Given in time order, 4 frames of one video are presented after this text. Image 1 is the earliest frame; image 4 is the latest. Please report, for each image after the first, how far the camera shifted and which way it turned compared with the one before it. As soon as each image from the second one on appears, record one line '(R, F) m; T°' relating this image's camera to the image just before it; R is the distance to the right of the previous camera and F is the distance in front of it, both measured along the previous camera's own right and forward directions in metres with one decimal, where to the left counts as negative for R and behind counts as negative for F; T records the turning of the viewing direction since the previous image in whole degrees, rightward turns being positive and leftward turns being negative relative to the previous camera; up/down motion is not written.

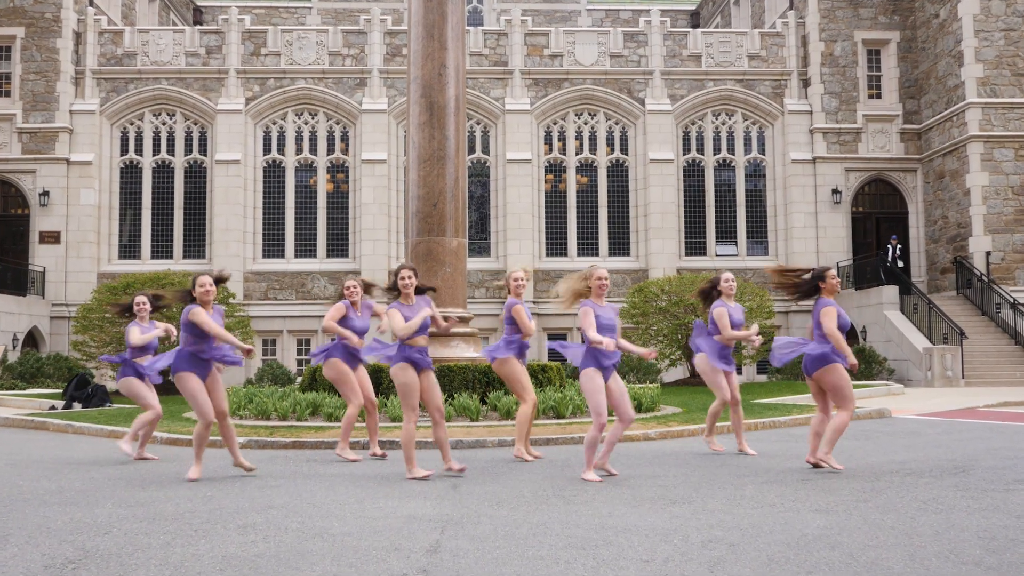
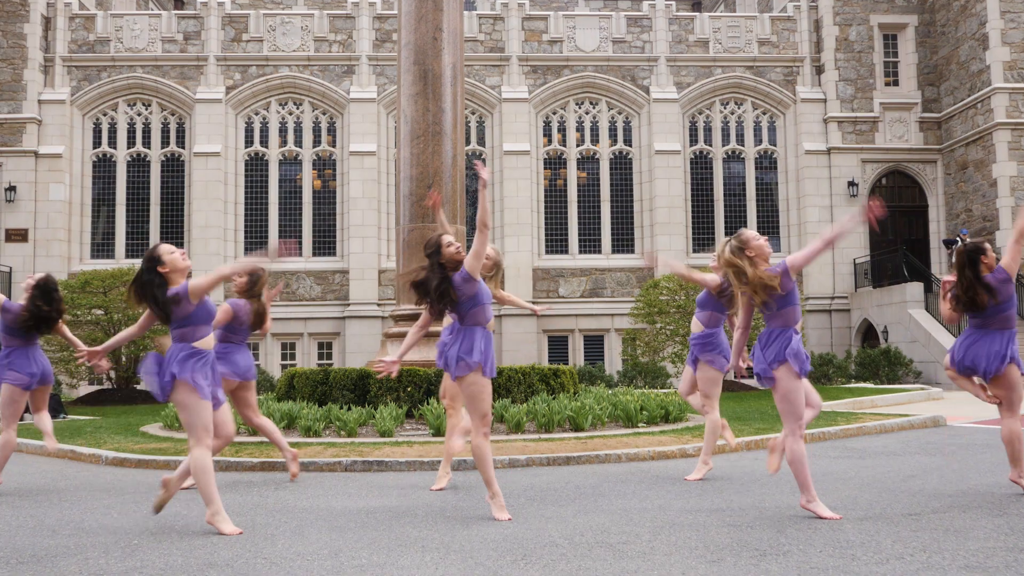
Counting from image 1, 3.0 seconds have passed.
(-0.2, +1.6) m; +1°
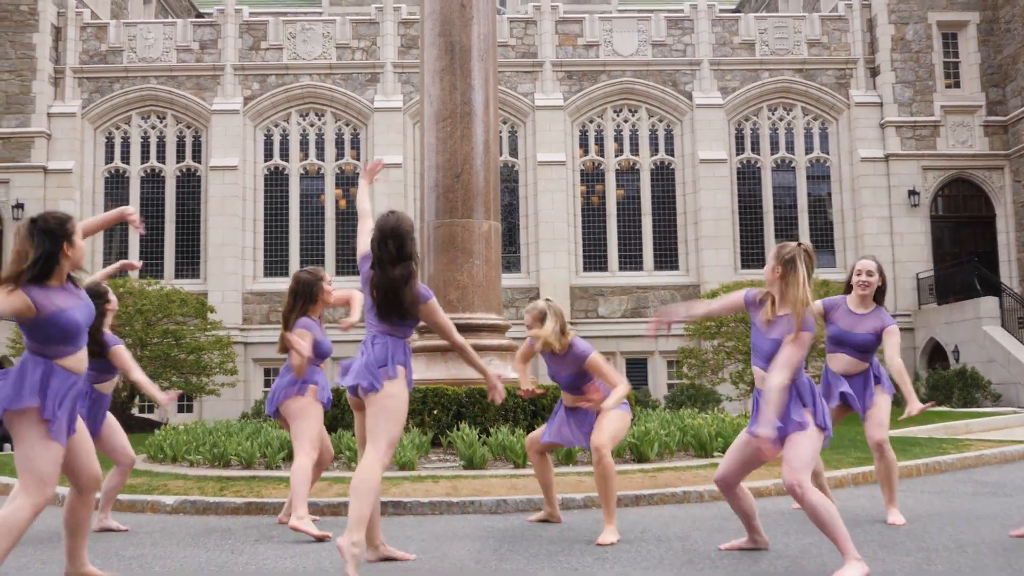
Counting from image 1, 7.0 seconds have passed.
(-0.2, +1.7) m; -2°
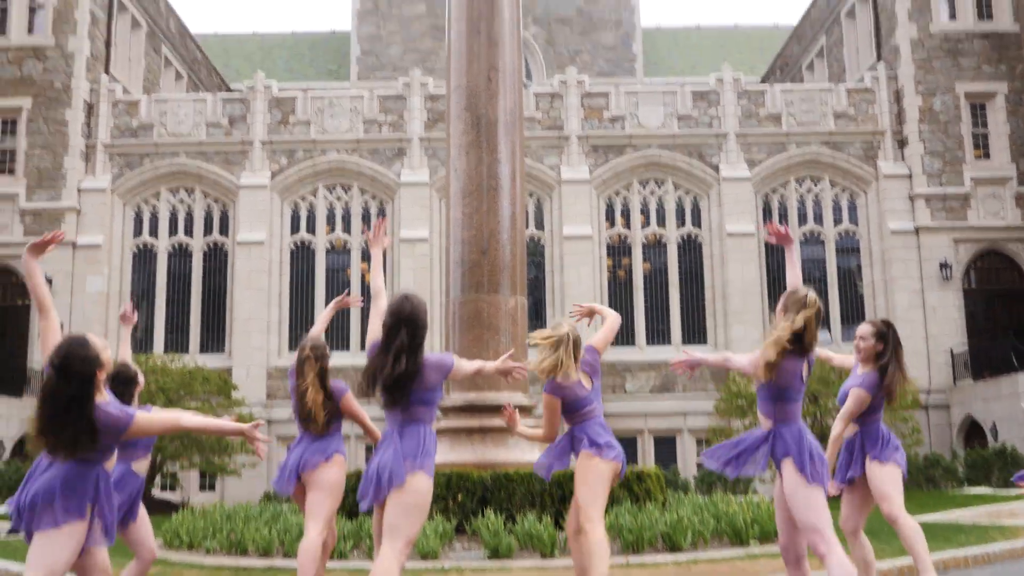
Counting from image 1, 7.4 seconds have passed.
(0.0, +0.3) m; -2°
